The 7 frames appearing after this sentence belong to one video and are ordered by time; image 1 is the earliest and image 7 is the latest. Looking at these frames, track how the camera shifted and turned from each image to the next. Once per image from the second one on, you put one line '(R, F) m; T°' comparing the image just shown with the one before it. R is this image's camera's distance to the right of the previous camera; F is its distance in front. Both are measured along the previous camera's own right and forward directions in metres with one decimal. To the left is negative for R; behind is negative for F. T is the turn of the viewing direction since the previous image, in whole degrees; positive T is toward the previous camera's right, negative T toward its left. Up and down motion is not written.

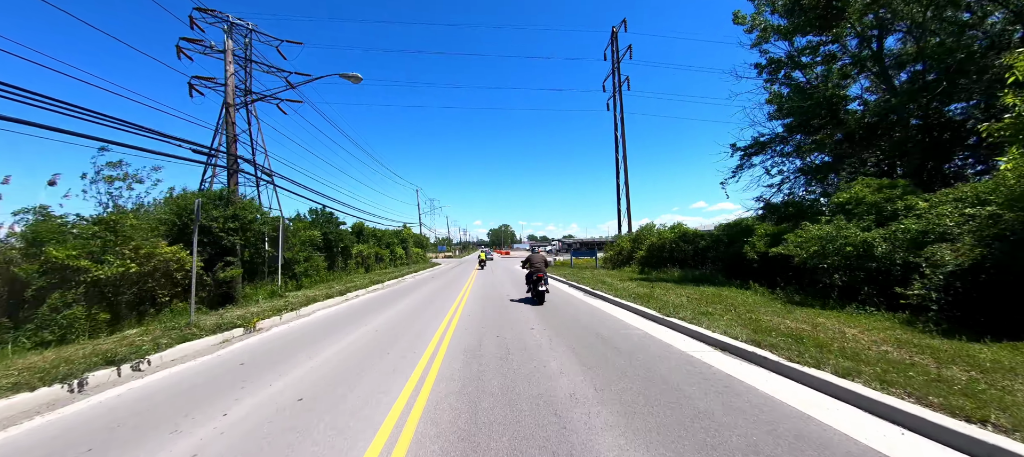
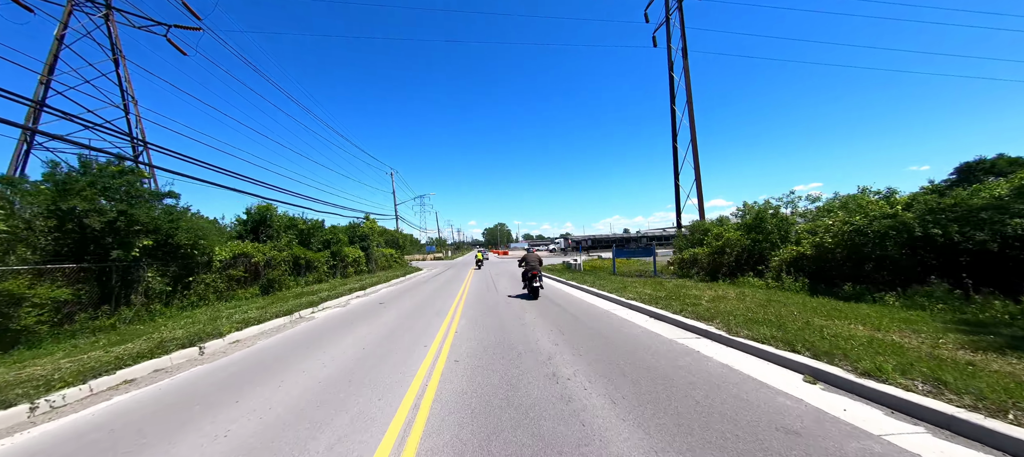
(-0.5, +6.2) m; +1°
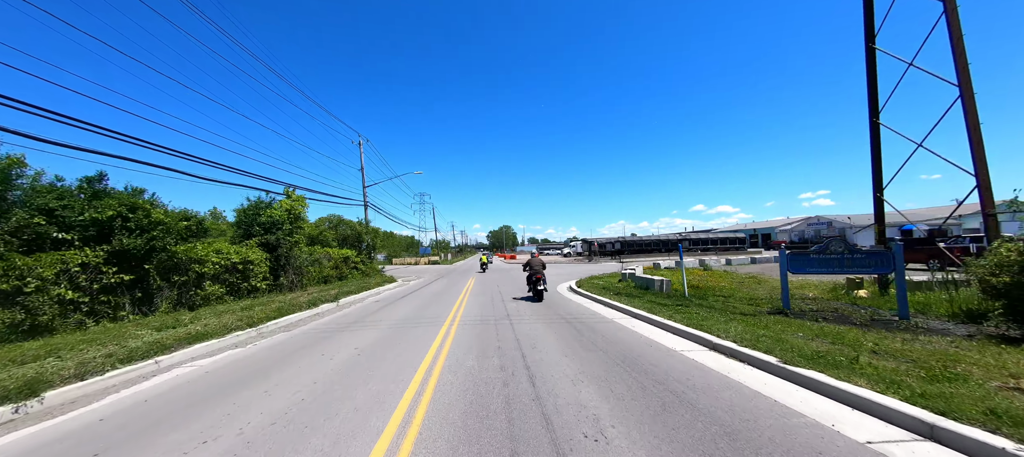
(-0.6, +6.4) m; -1°
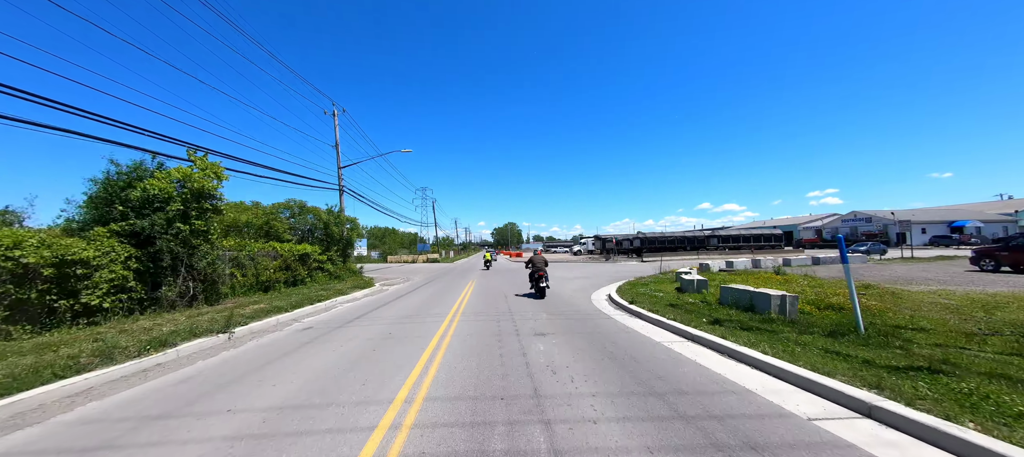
(-0.2, +2.9) m; -1°
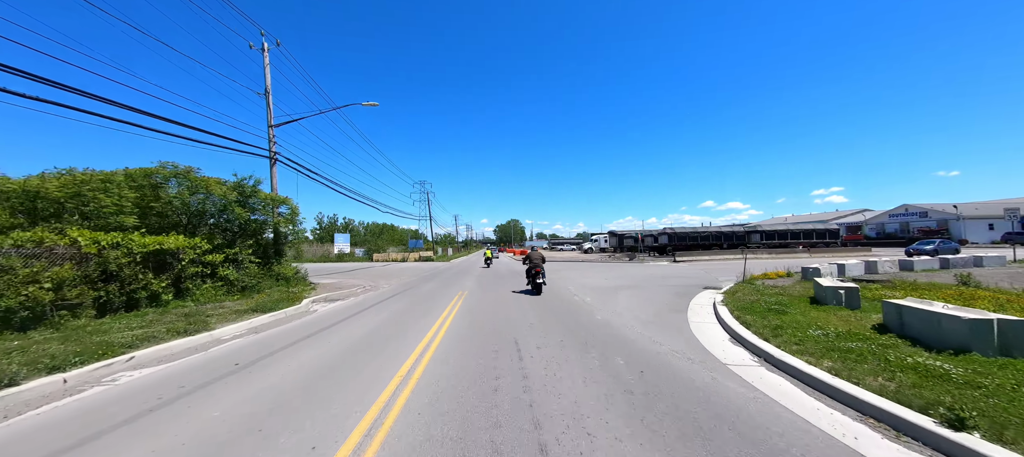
(-0.2, +3.9) m; 0°
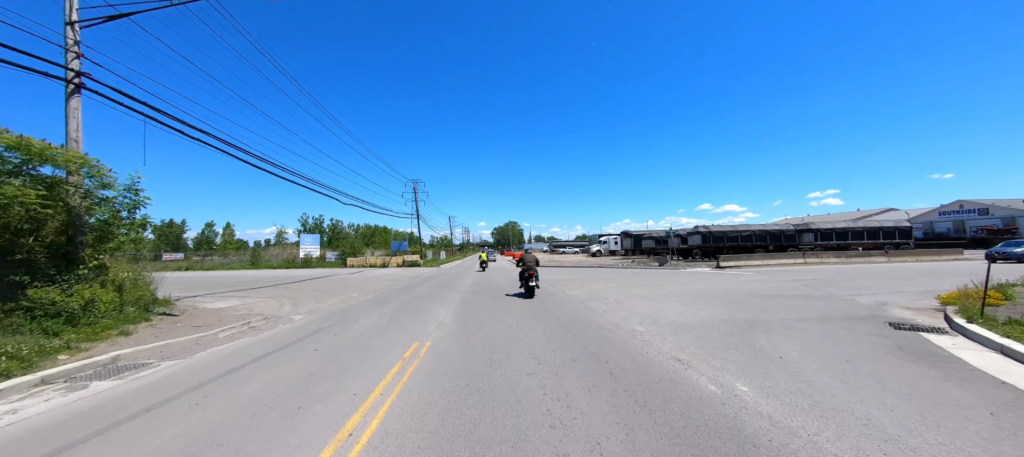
(-0.1, +3.9) m; 0°
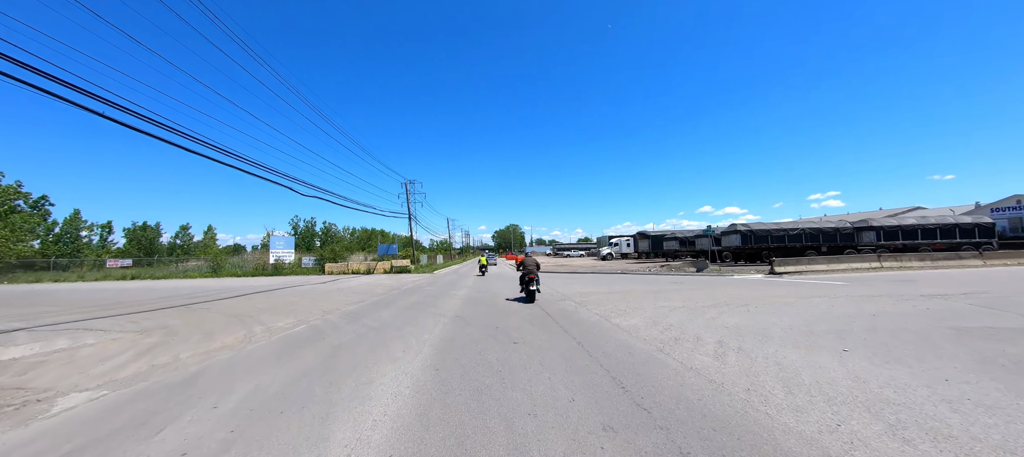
(-0.2, +2.8) m; 0°
